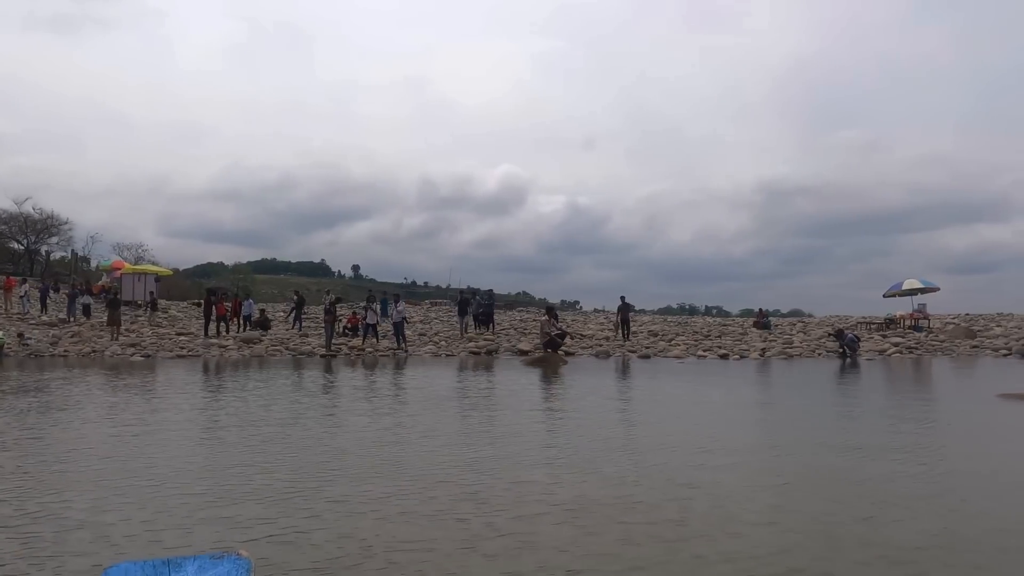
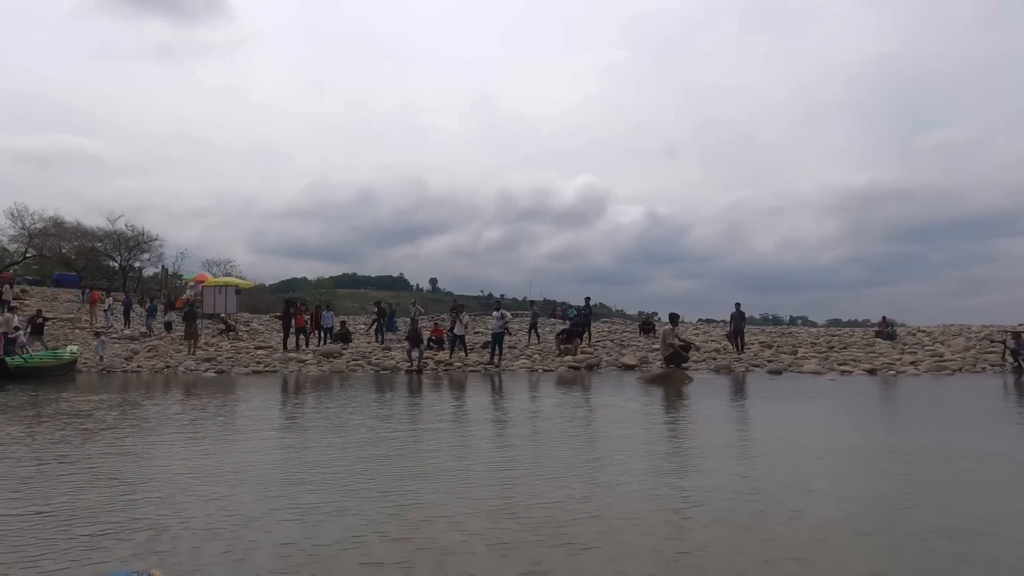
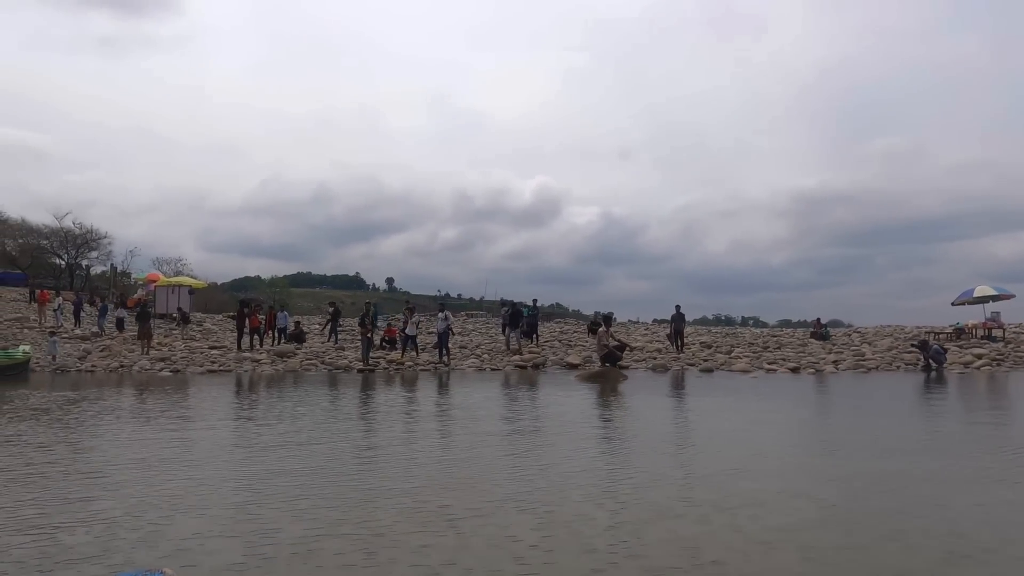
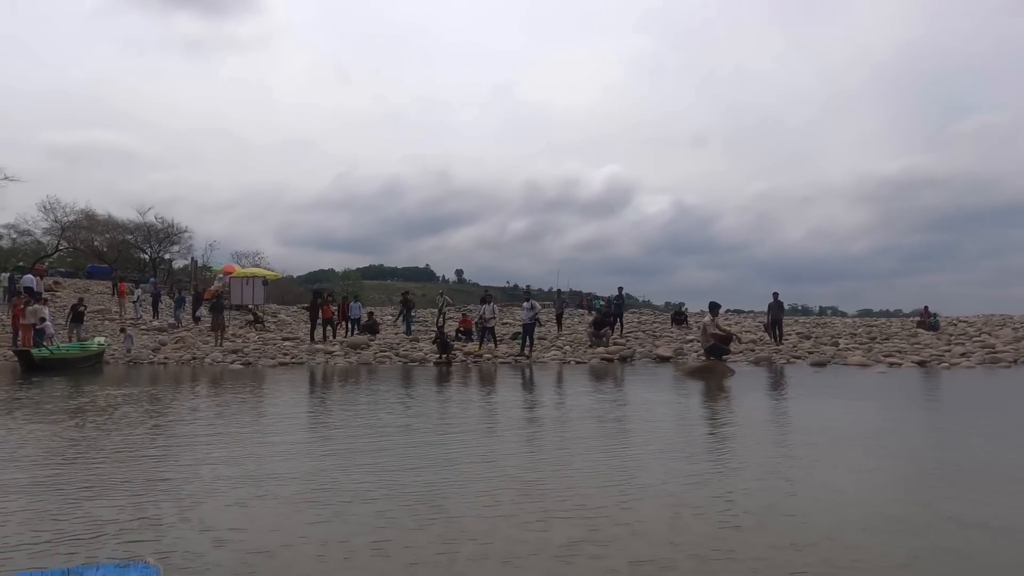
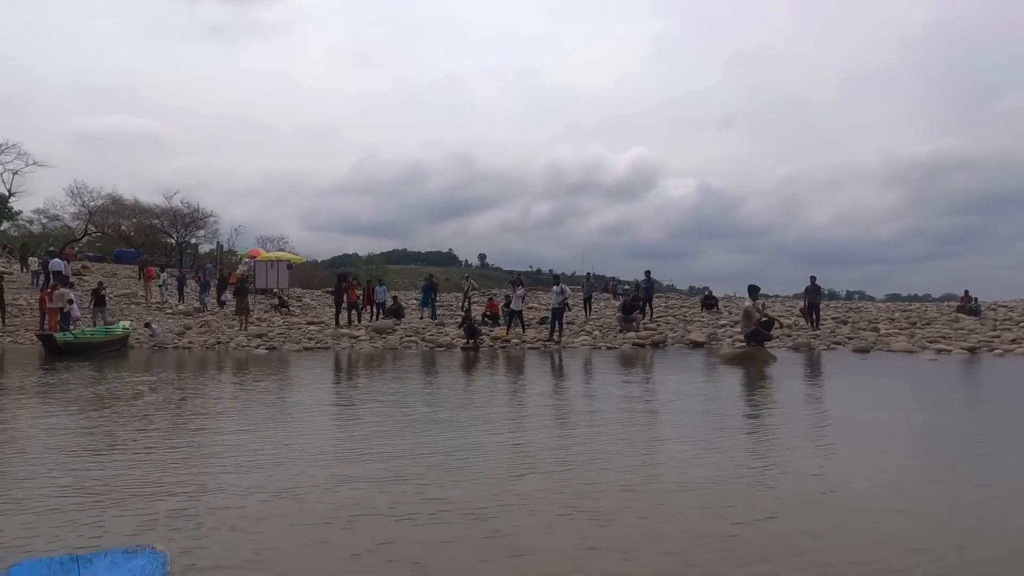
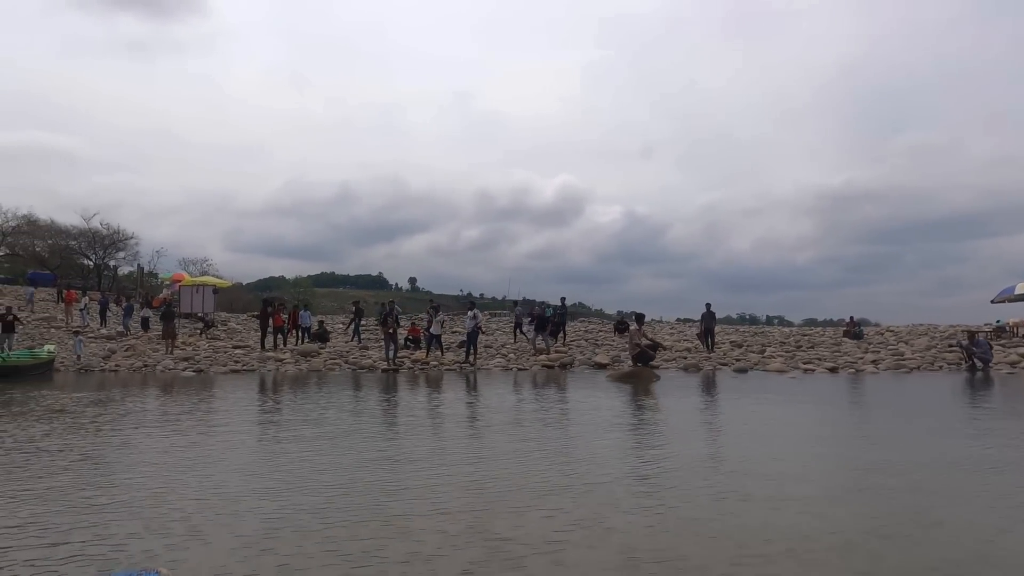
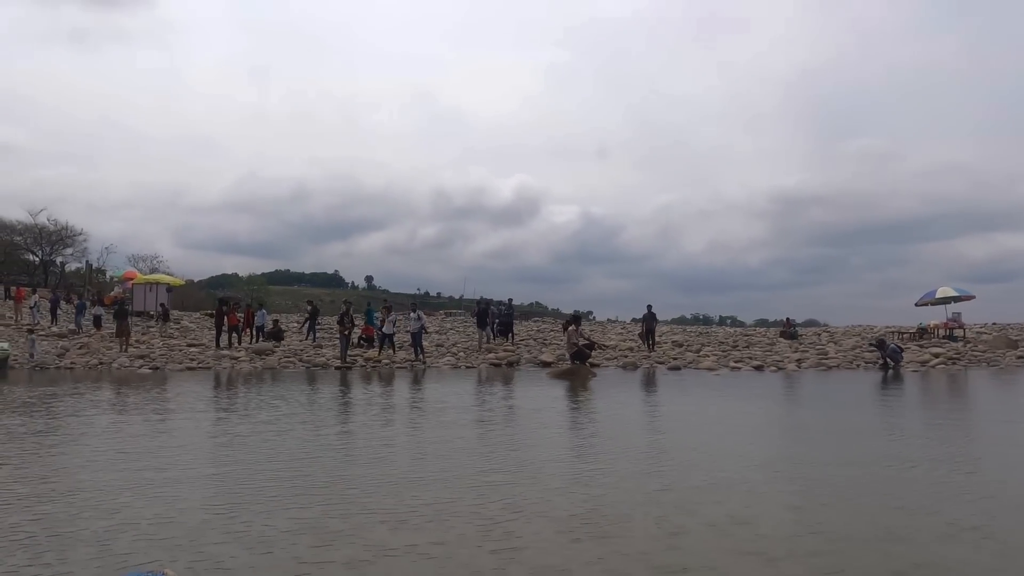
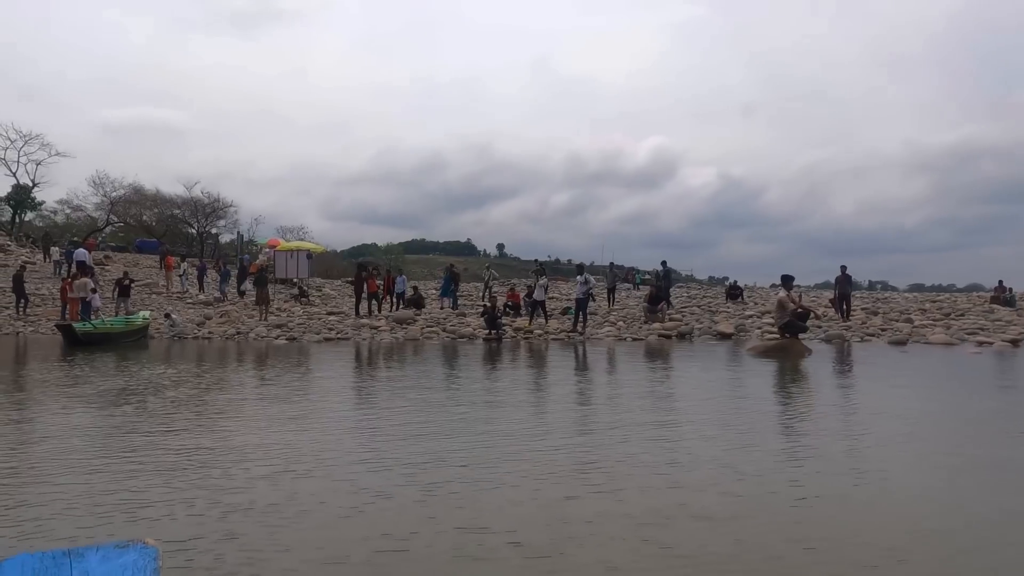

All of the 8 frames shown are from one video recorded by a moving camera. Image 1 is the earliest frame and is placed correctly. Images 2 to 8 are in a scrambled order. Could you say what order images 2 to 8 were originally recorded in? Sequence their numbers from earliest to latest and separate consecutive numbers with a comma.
7, 3, 6, 2, 4, 5, 8
